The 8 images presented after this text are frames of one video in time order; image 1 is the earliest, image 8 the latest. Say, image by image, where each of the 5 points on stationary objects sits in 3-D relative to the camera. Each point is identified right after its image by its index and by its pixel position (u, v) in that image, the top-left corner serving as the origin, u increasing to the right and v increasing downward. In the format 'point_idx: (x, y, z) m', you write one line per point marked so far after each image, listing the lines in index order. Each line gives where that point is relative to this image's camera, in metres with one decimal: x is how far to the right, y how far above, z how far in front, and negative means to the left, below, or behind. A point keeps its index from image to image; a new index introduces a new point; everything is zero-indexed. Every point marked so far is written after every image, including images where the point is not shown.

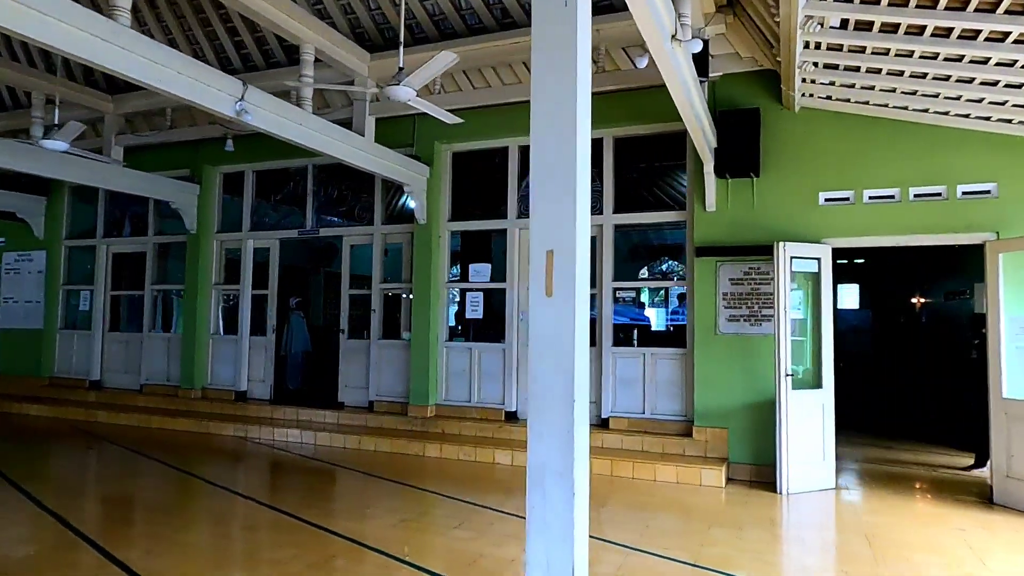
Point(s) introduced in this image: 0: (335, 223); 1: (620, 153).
0: (-2.0, +0.7, +7.5) m
1: (+1.1, +1.3, +6.3) m
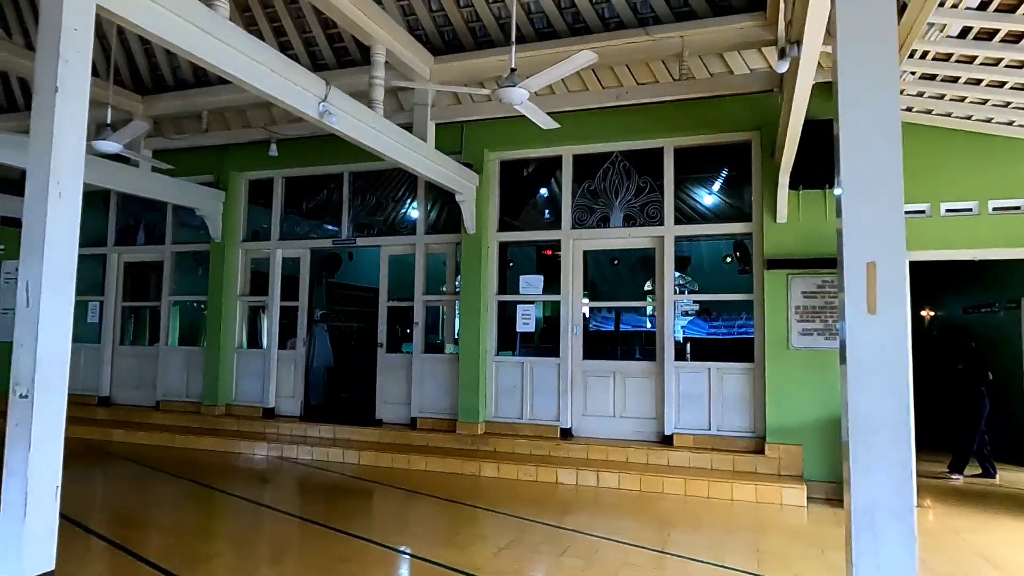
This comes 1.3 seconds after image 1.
0: (-1.5, +0.6, +7.2) m
1: (+1.6, +1.2, +6.2) m
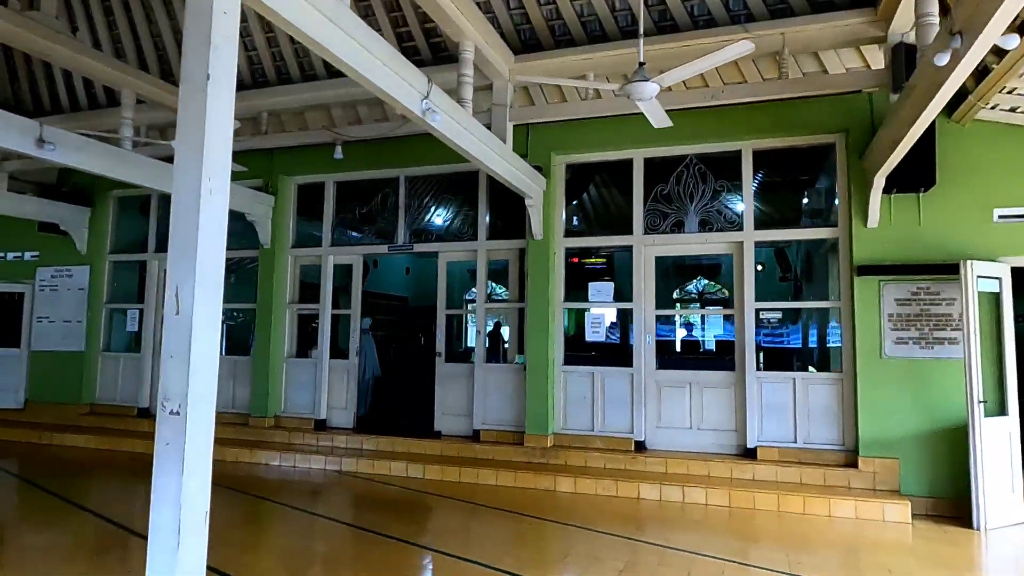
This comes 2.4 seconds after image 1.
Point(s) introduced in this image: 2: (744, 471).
0: (-0.9, +0.5, +7.0) m
1: (+2.3, +1.1, +6.0) m
2: (+1.9, -1.5, +5.6) m
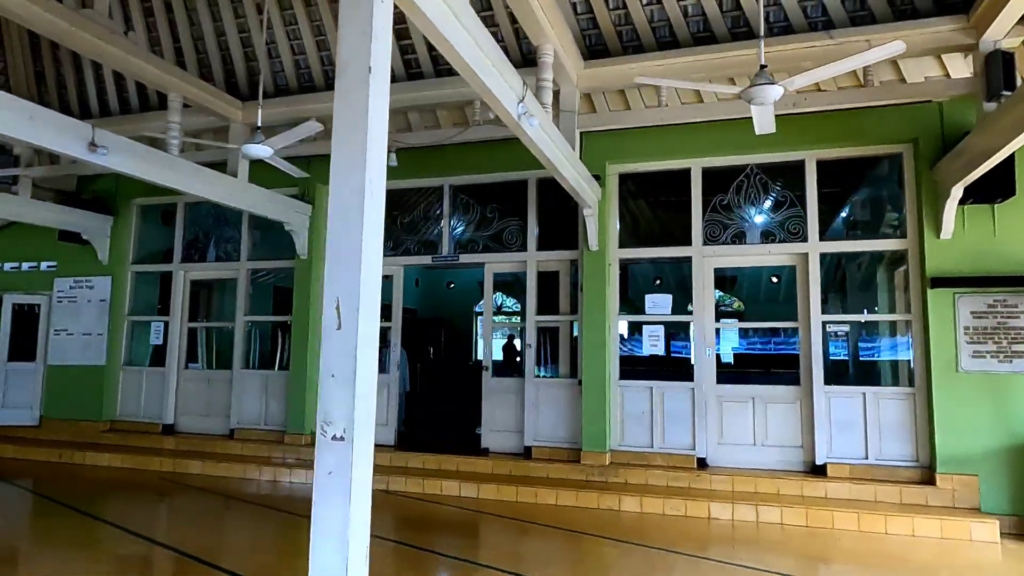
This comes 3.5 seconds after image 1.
0: (-0.4, +0.4, +6.8) m
1: (+2.8, +1.0, +5.9) m
2: (+2.5, -1.6, +5.4) m
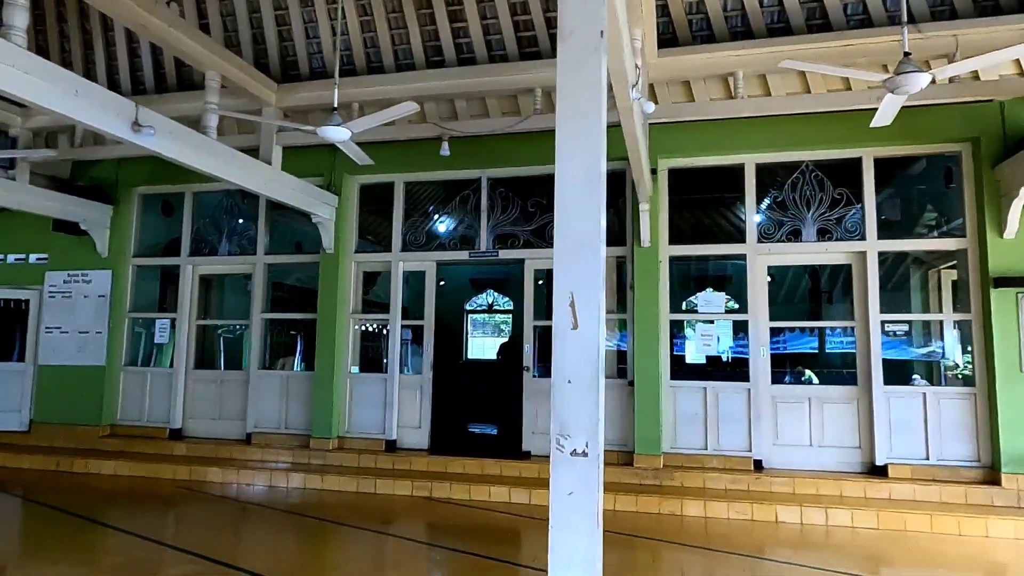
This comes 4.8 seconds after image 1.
0: (+0.1, +0.4, +6.6) m
1: (+3.3, +1.0, +5.9) m
2: (+3.0, -1.6, +5.4) m
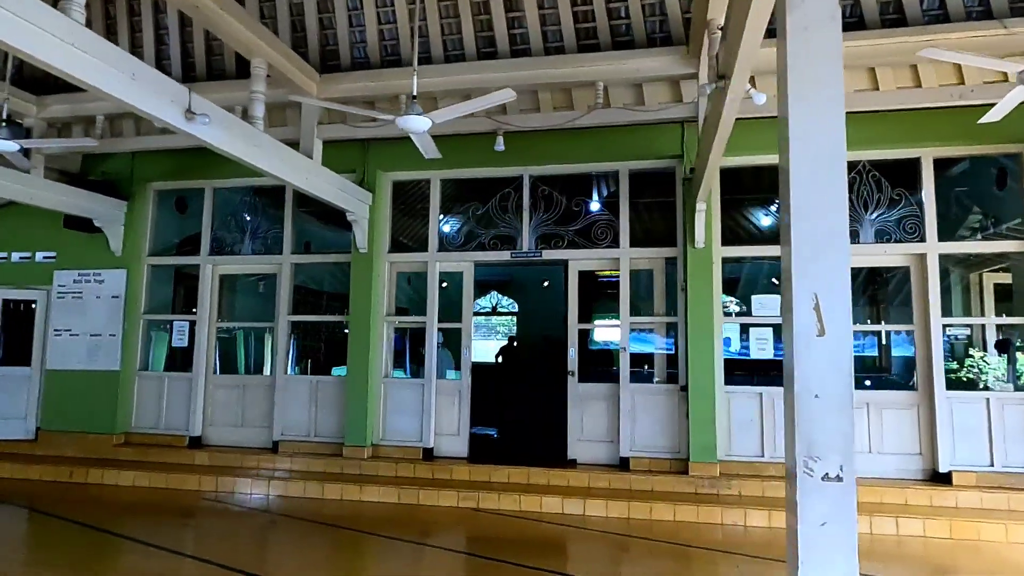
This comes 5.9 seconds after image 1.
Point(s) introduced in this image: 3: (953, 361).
0: (+0.5, +0.4, +6.3) m
1: (+3.7, +1.0, +5.7) m
2: (+3.4, -1.6, +5.2) m
3: (+3.7, -0.6, +5.6) m
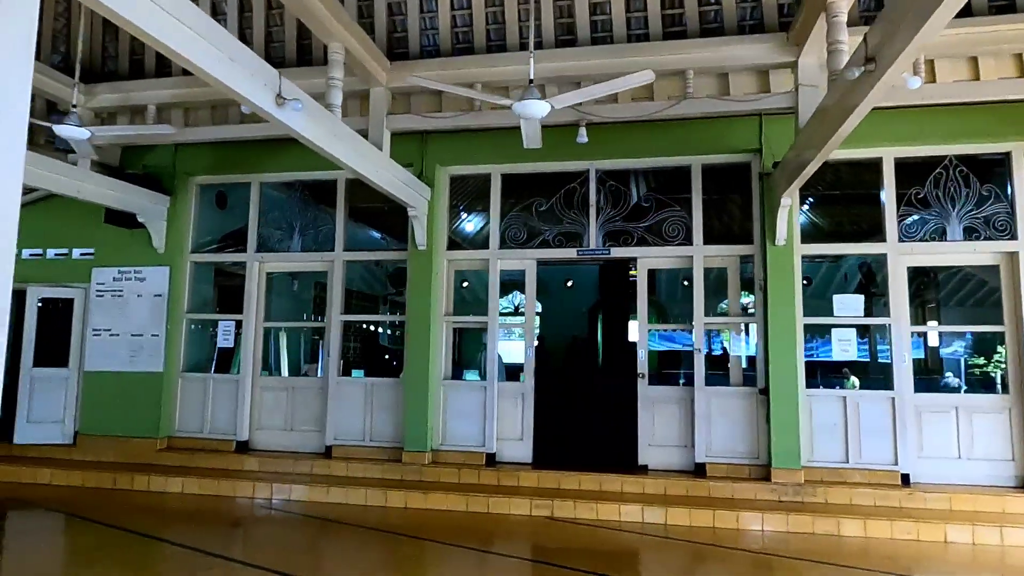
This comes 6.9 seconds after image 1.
0: (+1.1, +0.4, +6.1) m
1: (+4.3, +1.0, +5.5) m
2: (+4.0, -1.6, +5.0) m
3: (+4.3, -0.6, +5.3) m
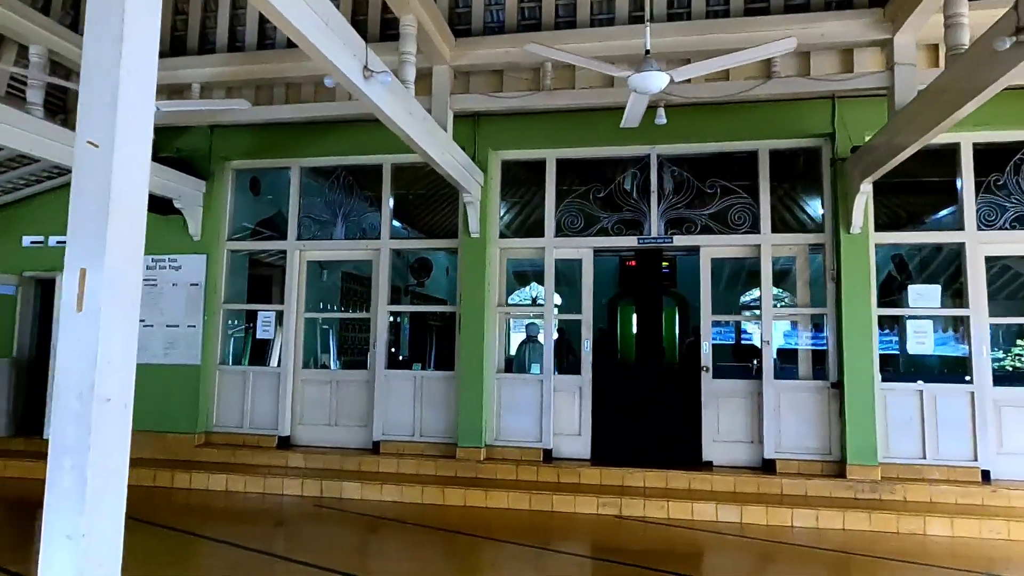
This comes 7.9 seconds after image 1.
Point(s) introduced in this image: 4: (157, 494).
0: (+1.6, +0.5, +5.9) m
1: (+4.8, +1.1, +5.3) m
2: (+4.6, -1.6, +4.8) m
3: (+4.8, -0.5, +5.2) m
4: (-3.0, -1.8, +5.7) m
